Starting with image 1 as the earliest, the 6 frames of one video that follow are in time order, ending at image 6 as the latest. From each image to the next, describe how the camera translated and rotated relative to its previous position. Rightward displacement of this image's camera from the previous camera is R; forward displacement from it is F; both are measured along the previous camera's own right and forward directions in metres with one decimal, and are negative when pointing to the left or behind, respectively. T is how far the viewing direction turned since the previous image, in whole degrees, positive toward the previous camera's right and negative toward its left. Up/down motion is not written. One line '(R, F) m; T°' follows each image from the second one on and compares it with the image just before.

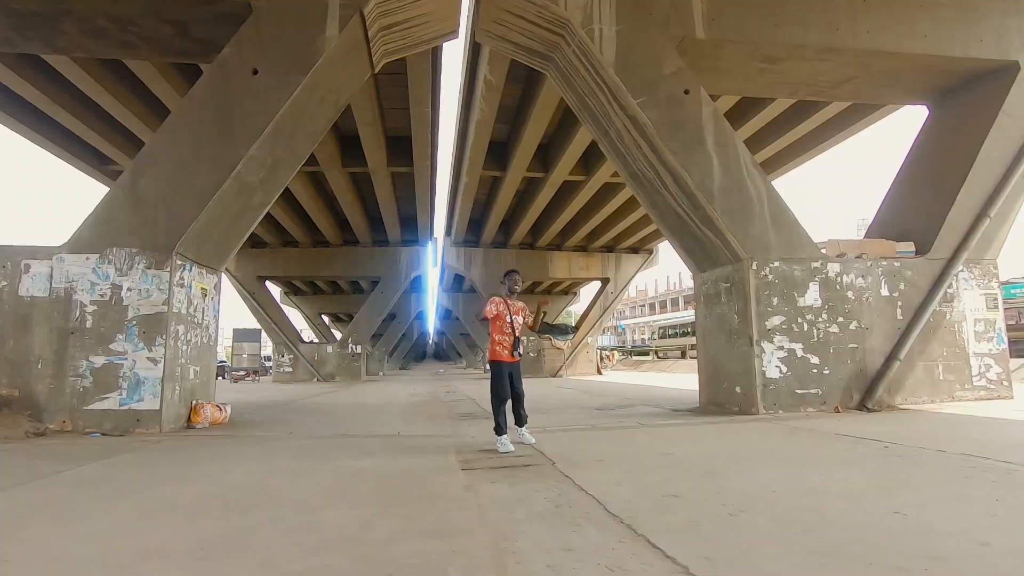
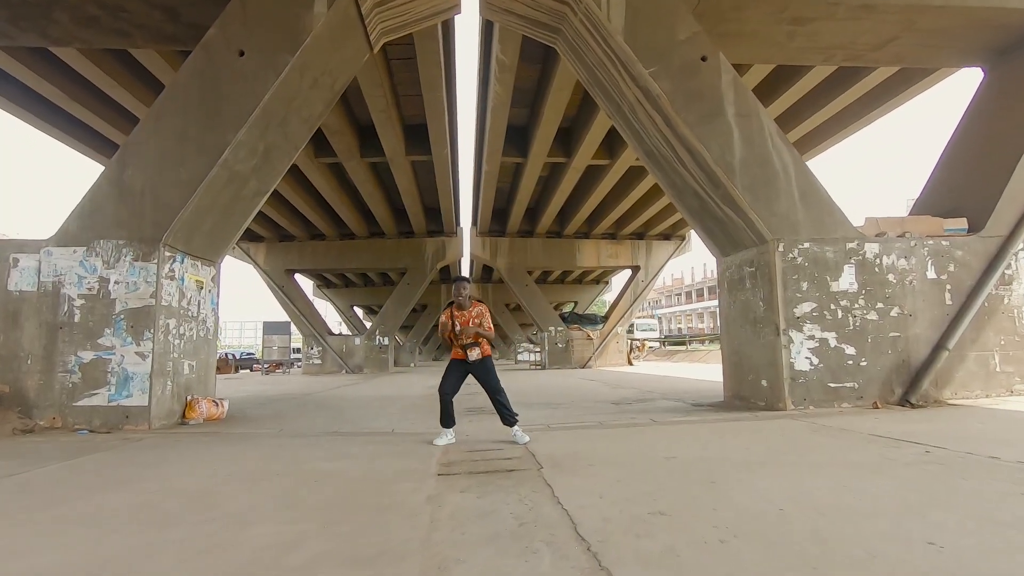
(+0.4, +0.5) m; -4°
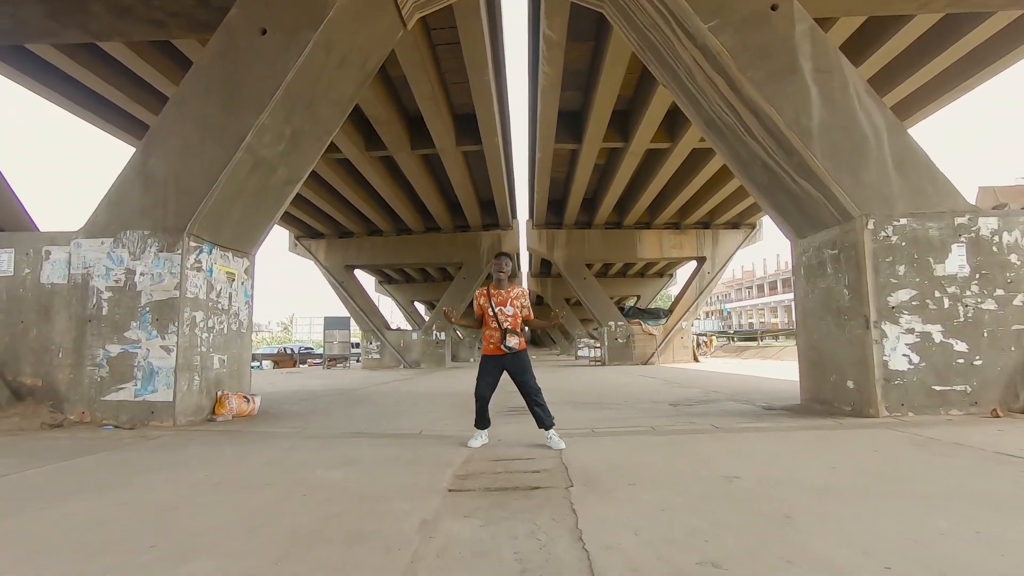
(+0.3, +0.7) m; -7°
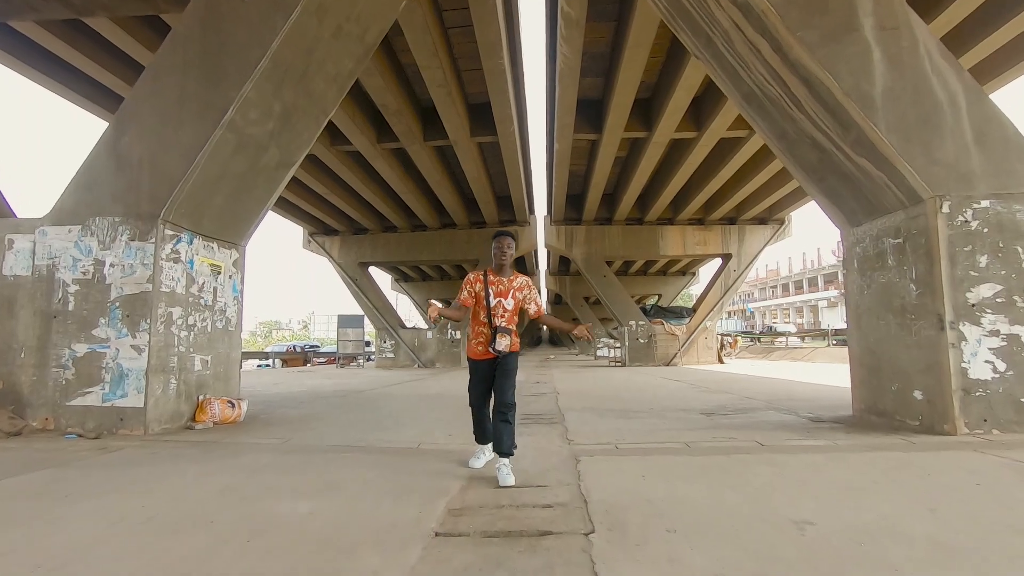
(+0.1, +0.8) m; -2°
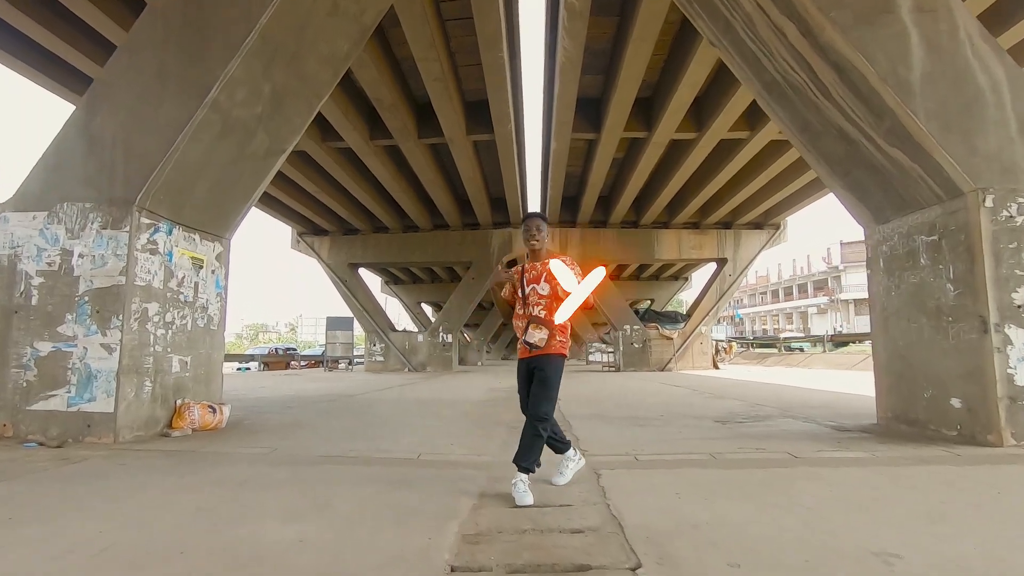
(-0.2, +0.4) m; +1°
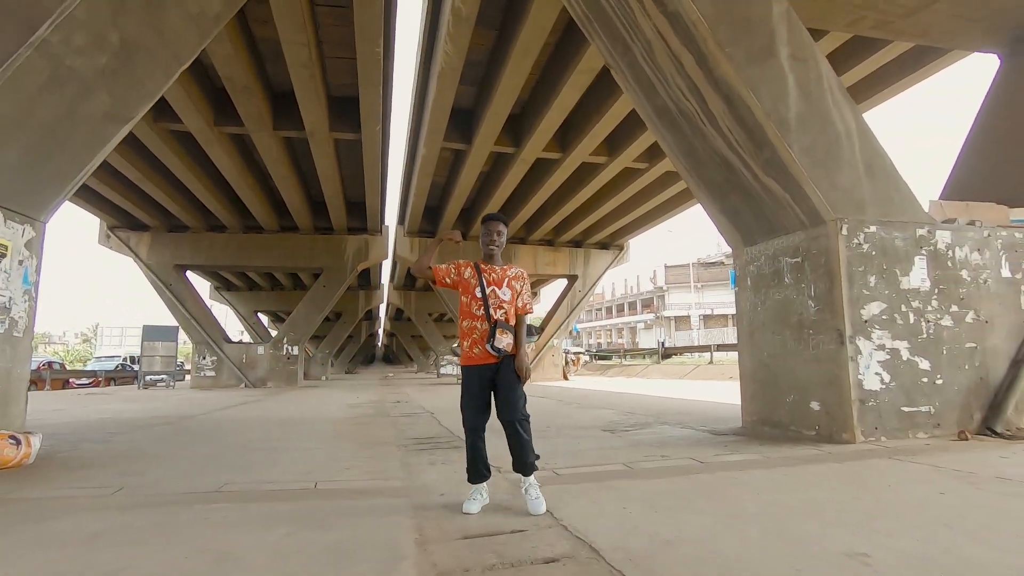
(-0.6, +0.4) m; +16°
